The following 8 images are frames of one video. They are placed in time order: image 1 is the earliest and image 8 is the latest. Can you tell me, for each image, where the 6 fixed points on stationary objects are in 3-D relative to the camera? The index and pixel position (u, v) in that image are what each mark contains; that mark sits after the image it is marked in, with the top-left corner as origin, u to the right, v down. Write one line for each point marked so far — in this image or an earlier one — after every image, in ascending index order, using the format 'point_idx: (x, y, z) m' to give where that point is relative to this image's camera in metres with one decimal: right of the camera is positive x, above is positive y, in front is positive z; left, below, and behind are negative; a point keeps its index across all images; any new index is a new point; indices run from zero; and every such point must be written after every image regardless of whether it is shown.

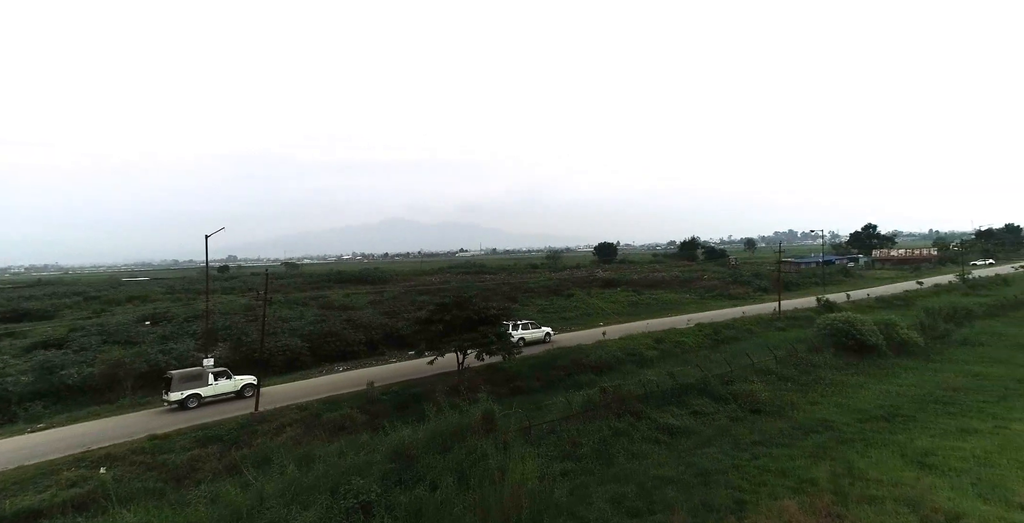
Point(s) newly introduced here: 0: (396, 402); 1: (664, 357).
0: (-3.6, -4.4, +15.1) m
1: (+6.3, -4.0, +19.9) m
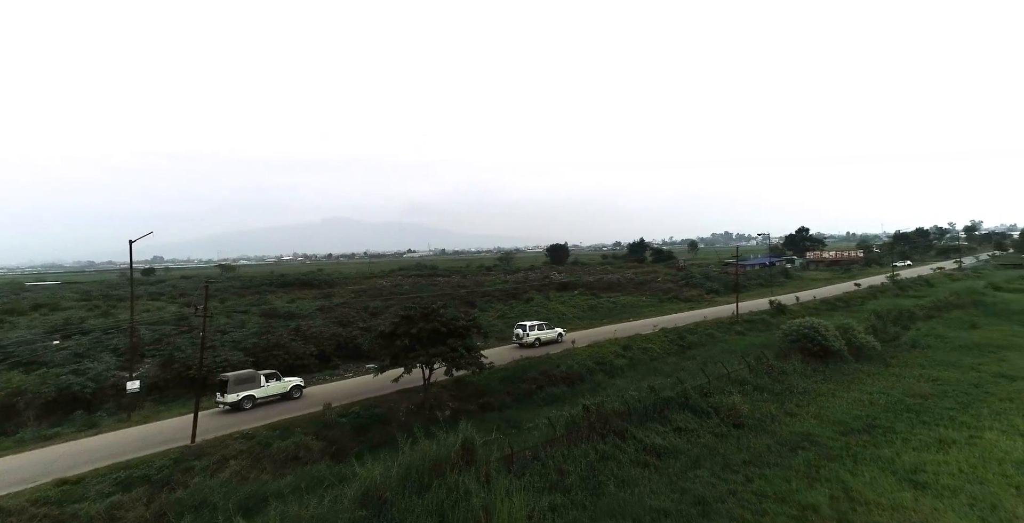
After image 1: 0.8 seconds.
0: (-4.4, -4.6, +13.7) m
1: (+4.9, -4.2, +19.5) m
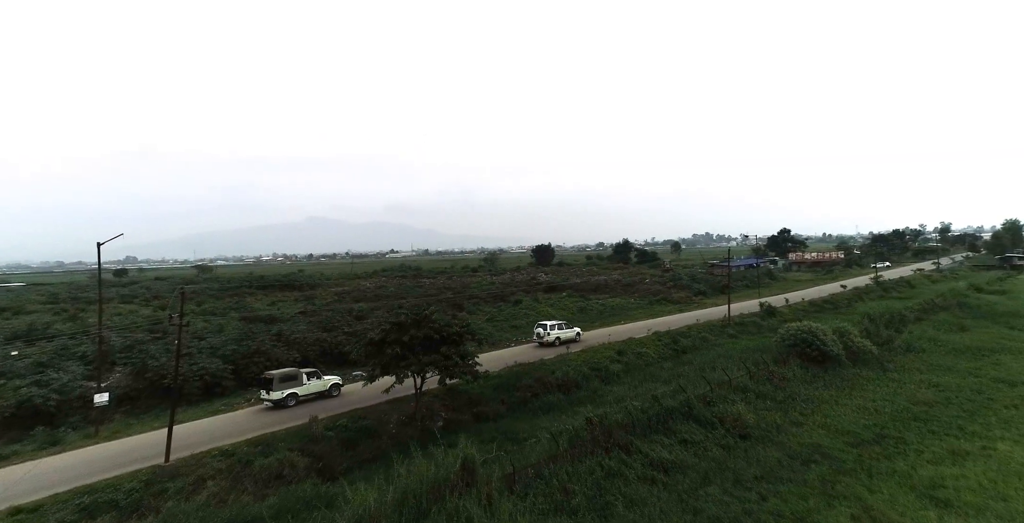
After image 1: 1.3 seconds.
0: (-4.5, -4.8, +12.9) m
1: (+4.6, -4.3, +19.1) m
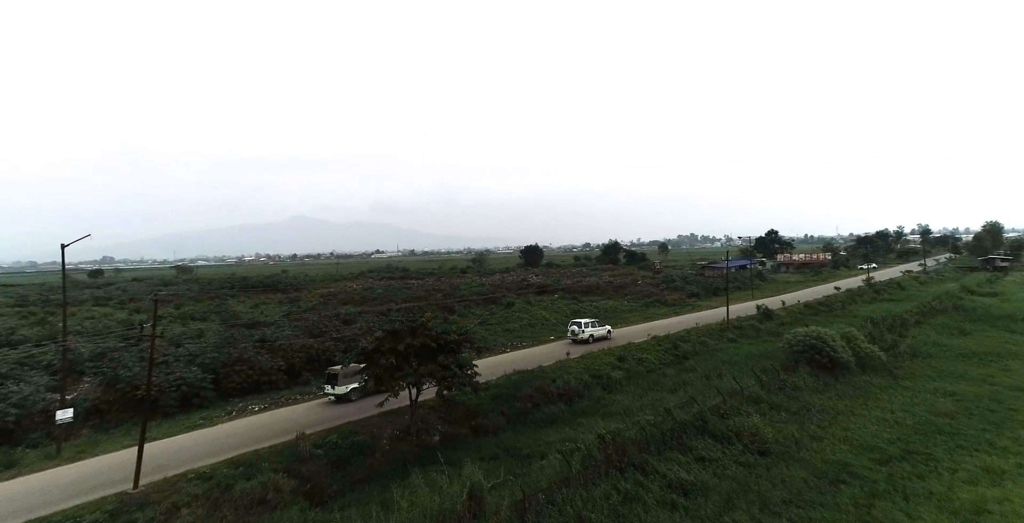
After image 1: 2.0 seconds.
0: (-4.4, -4.9, +11.9) m
1: (+4.5, -4.5, +18.3) m
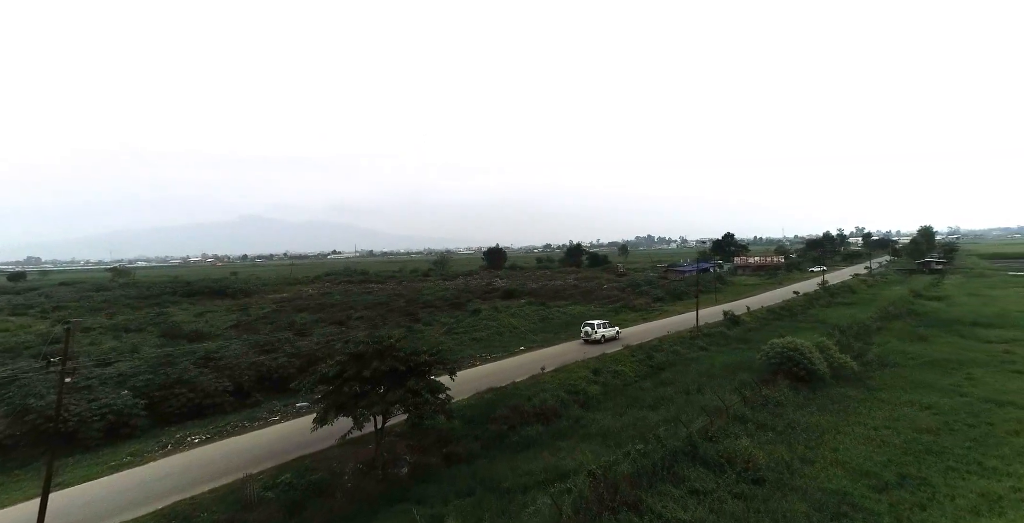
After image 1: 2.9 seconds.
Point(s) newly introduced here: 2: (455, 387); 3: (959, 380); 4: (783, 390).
0: (-4.9, -5.2, +10.5) m
1: (+3.5, -4.8, +17.6) m
2: (-2.1, -4.5, +17.7) m
3: (+16.1, -4.2, +17.4) m
4: (+8.8, -4.2, +15.6) m
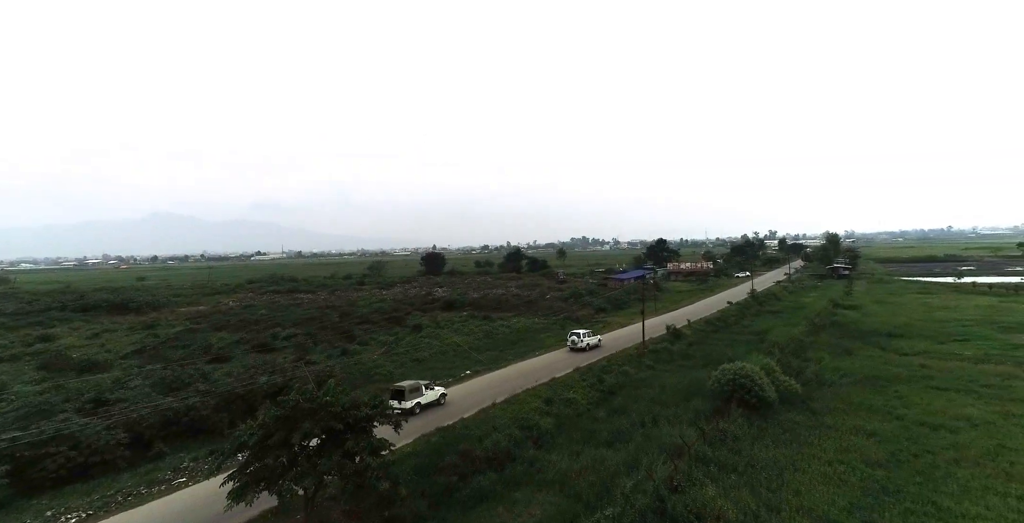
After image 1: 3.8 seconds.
0: (-5.7, -6.1, +8.6) m
1: (+1.7, -5.7, +16.7) m
2: (-3.9, -5.5, +16.1) m
3: (+14.2, -5.2, +18.2) m
4: (+7.2, -5.1, +15.5) m
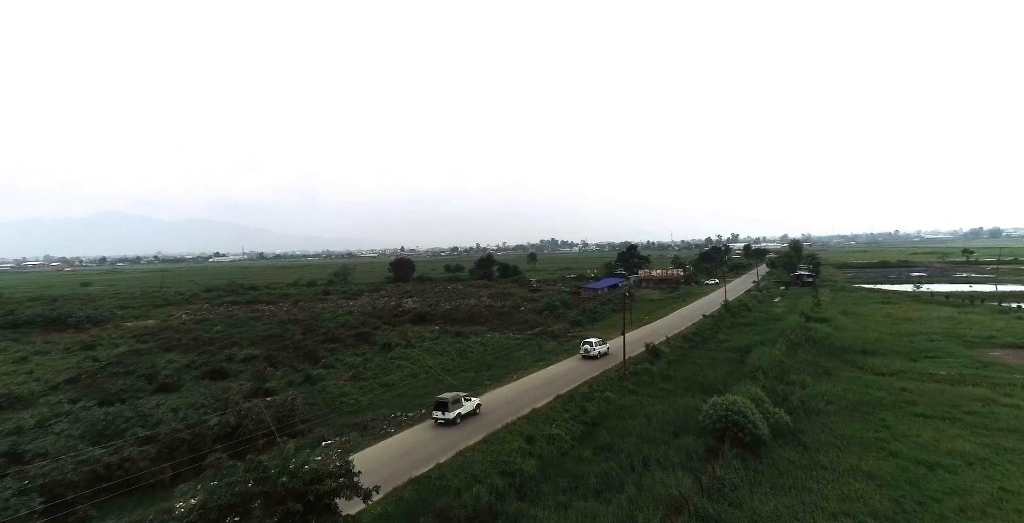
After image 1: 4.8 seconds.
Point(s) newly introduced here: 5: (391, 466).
0: (-5.8, -7.1, +6.9) m
1: (+1.1, -6.7, +15.5) m
2: (-4.4, -6.4, +14.5) m
3: (+13.5, -6.2, +17.8) m
4: (+6.6, -6.1, +14.6) m
5: (-4.3, -6.4, +15.6) m
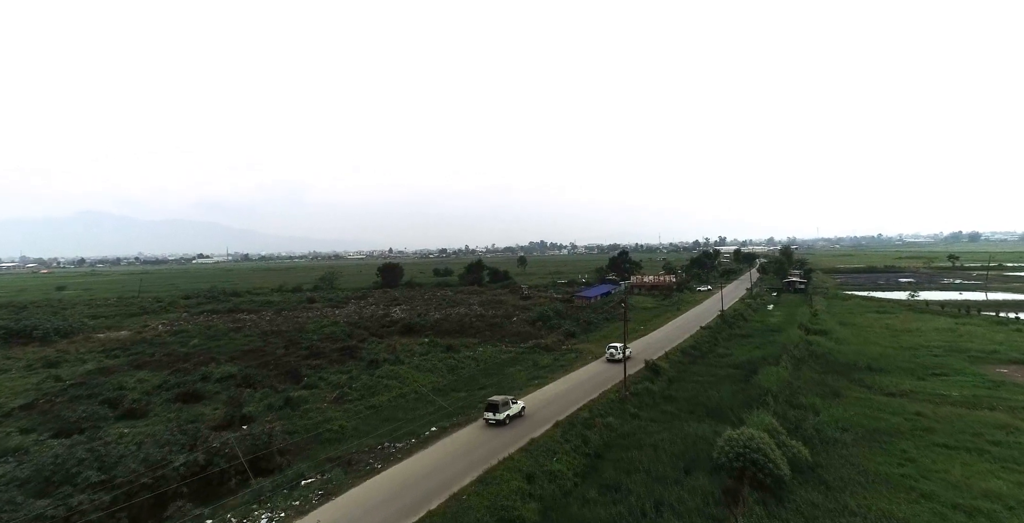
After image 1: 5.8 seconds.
0: (-5.6, -7.8, +5.3) m
1: (+1.1, -7.5, +14.0) m
2: (-4.4, -7.1, +12.9) m
3: (+13.4, -7.0, +16.6) m
4: (+6.7, -6.8, +13.3) m
5: (-4.3, -7.1, +14.1) m
